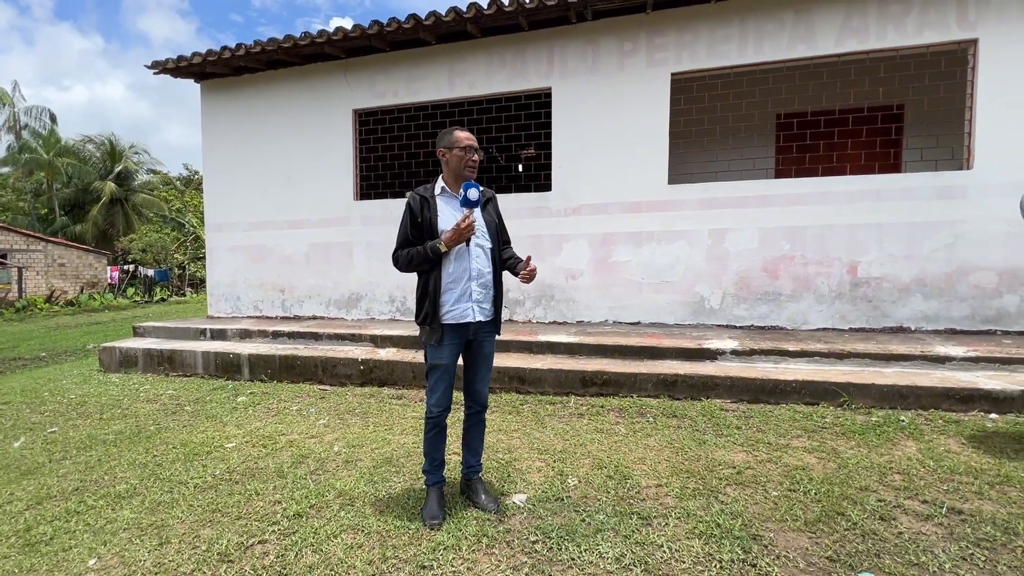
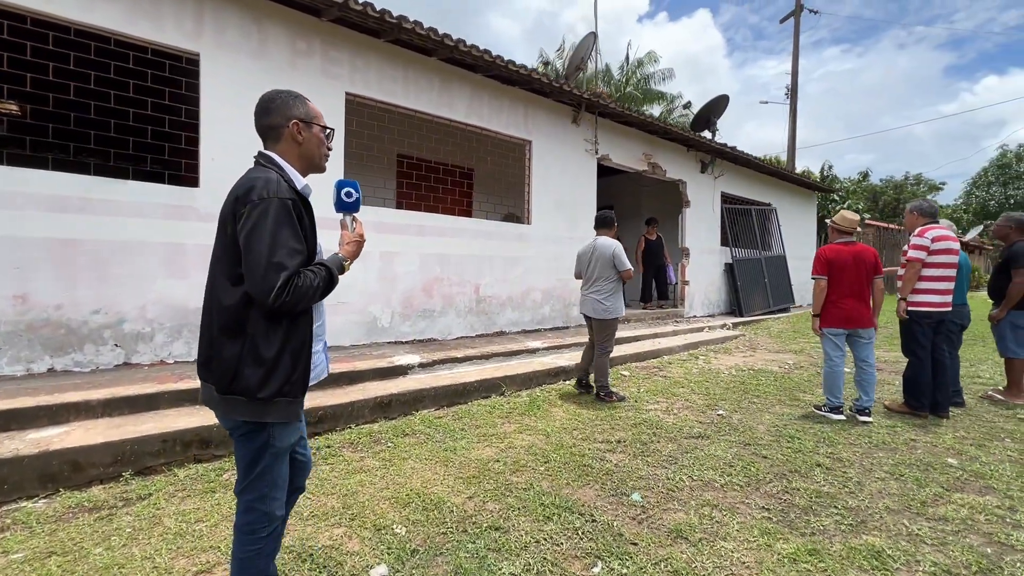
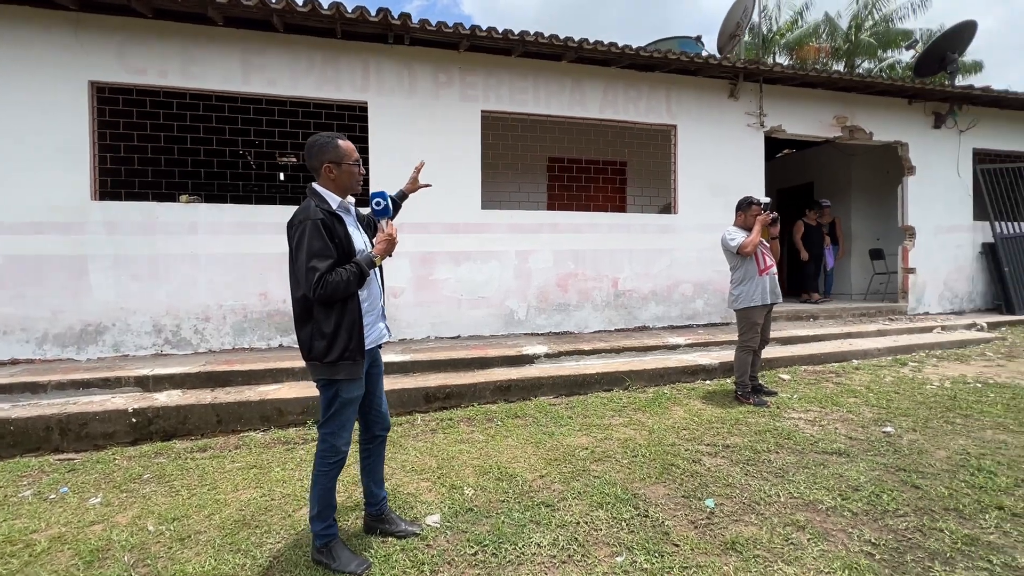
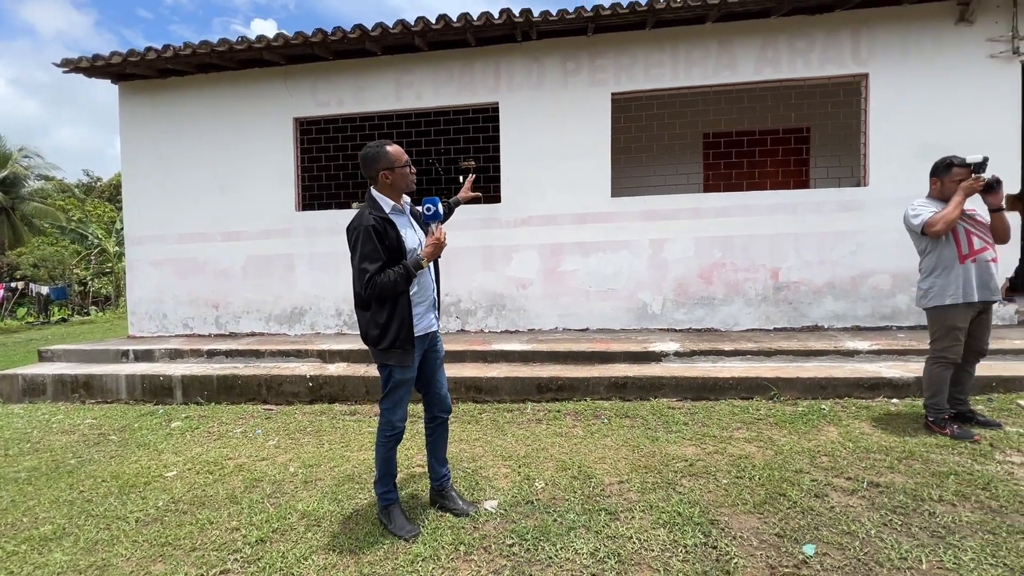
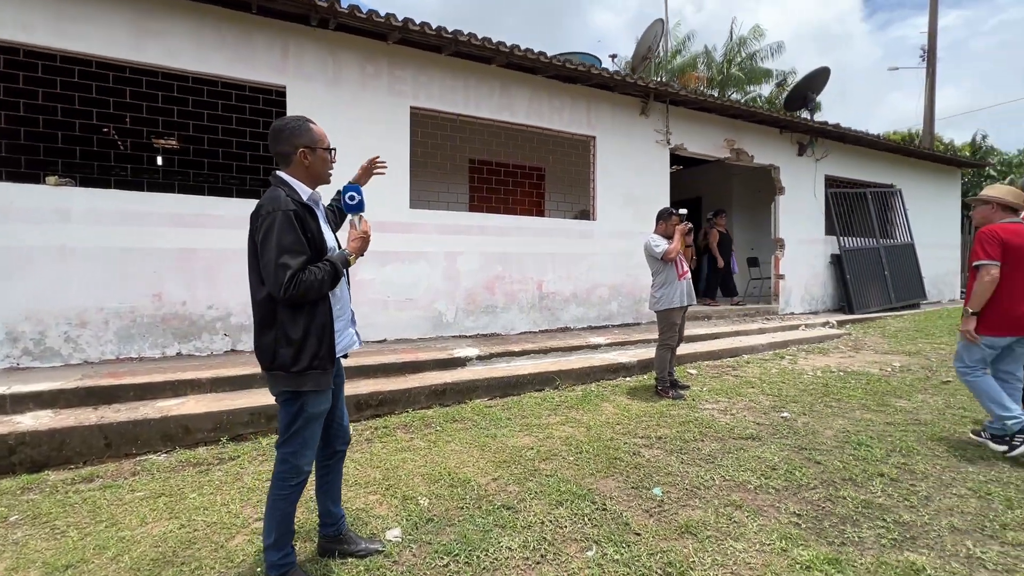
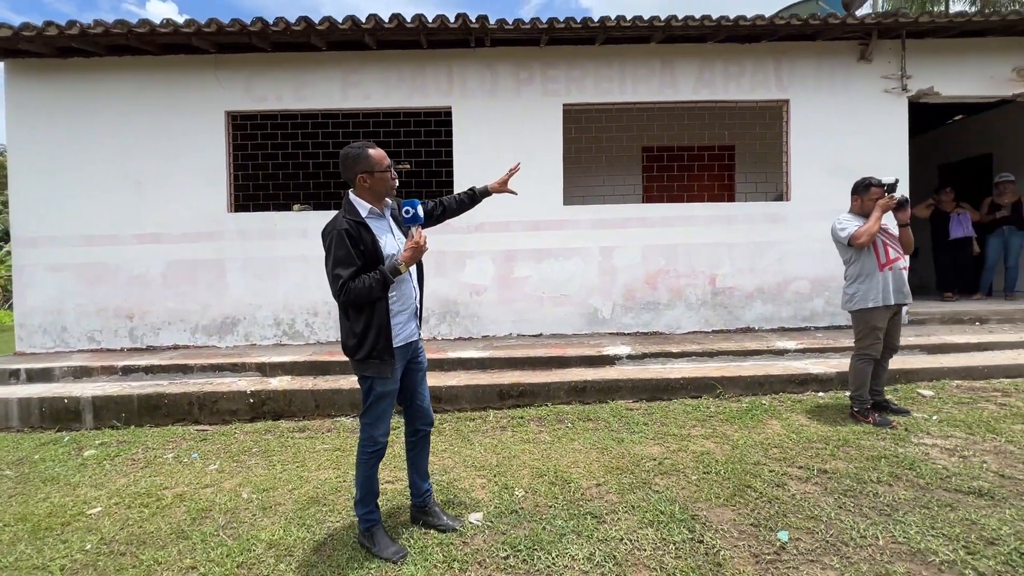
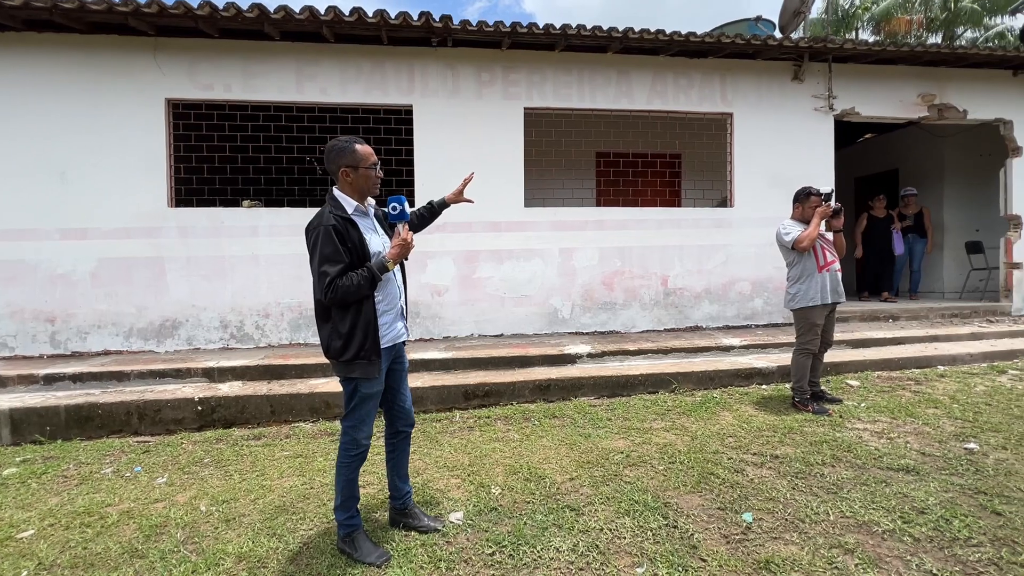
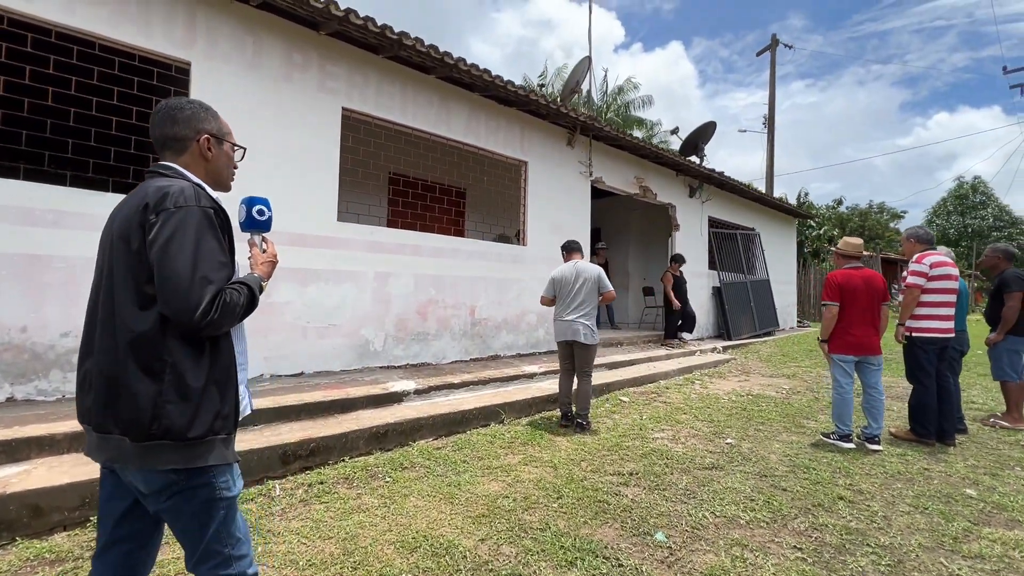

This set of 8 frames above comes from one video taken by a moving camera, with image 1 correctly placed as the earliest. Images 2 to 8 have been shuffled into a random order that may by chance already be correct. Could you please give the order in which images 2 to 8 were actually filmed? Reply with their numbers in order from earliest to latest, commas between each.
4, 6, 7, 3, 5, 2, 8
